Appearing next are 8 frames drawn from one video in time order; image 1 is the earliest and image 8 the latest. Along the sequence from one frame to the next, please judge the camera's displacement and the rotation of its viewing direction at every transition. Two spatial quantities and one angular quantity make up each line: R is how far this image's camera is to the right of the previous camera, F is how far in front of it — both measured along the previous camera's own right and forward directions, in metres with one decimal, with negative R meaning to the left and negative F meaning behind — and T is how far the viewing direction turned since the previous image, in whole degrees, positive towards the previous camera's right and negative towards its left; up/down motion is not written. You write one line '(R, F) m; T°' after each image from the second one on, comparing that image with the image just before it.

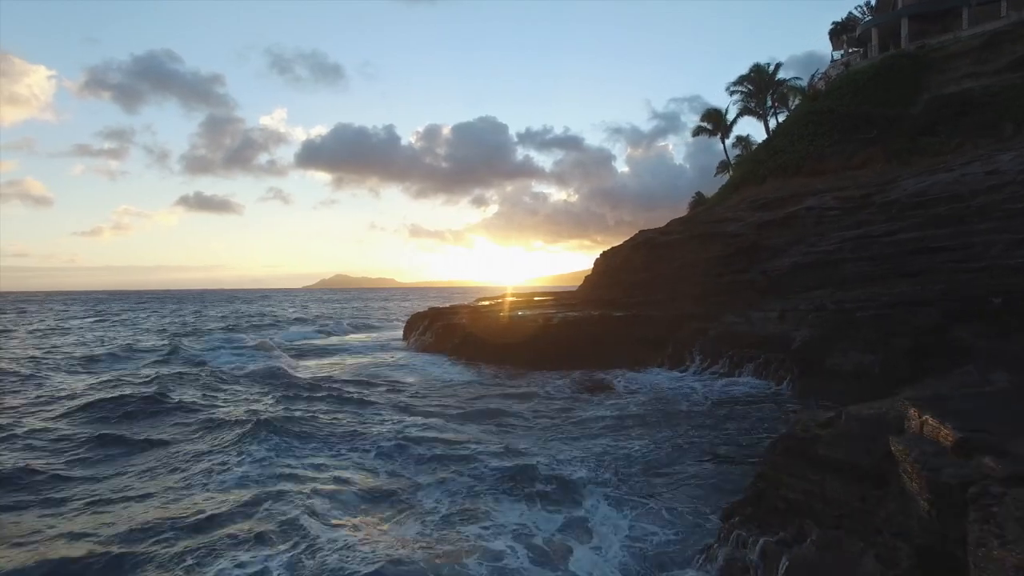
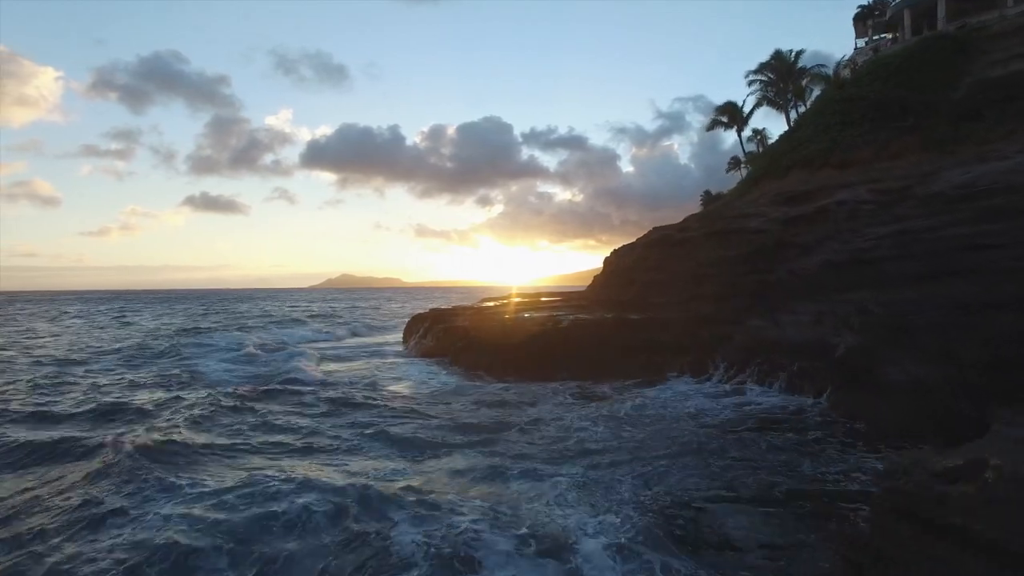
(0.0, +1.5) m; 0°
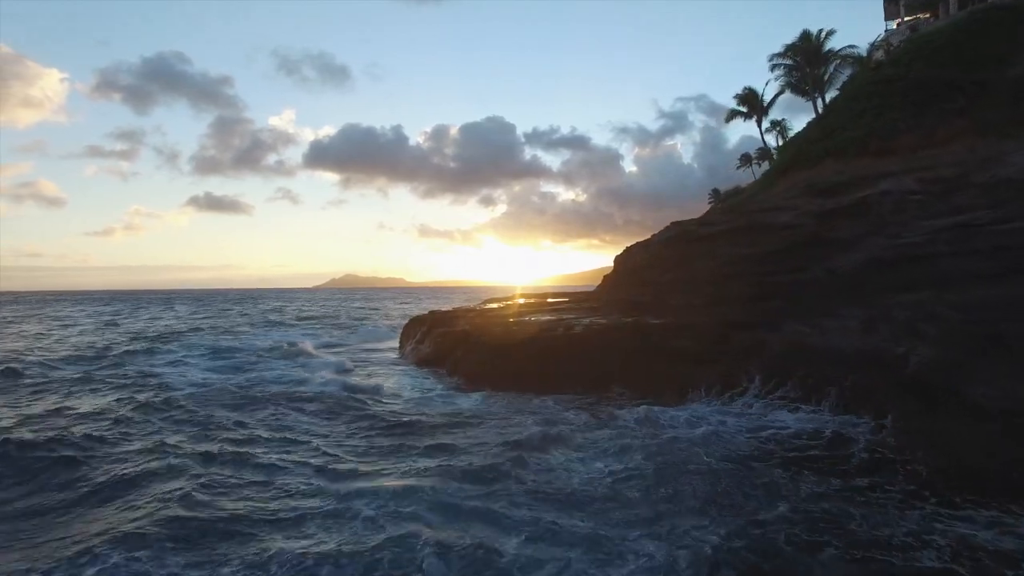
(-0.1, +1.9) m; 0°
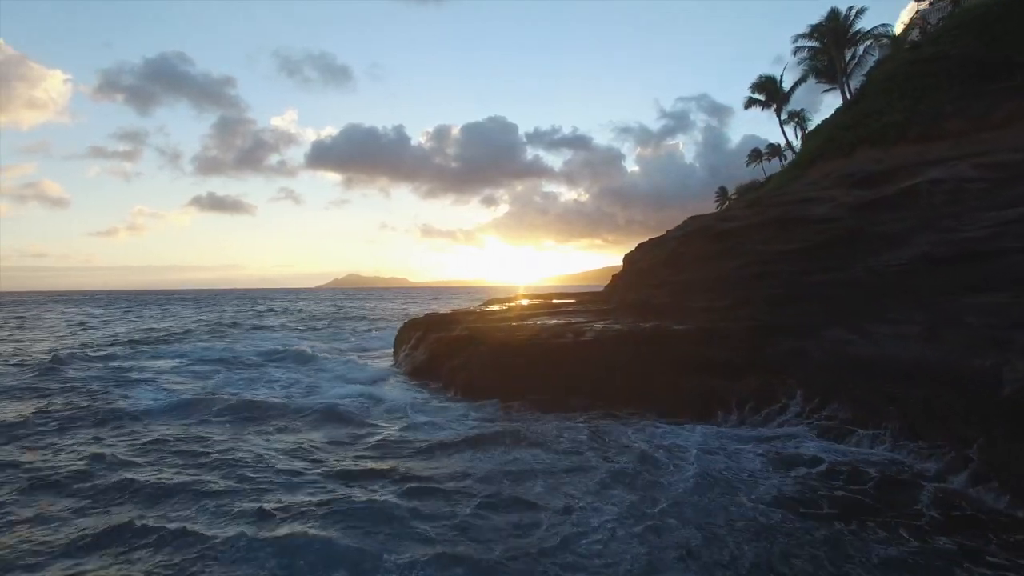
(0.0, +1.8) m; 0°
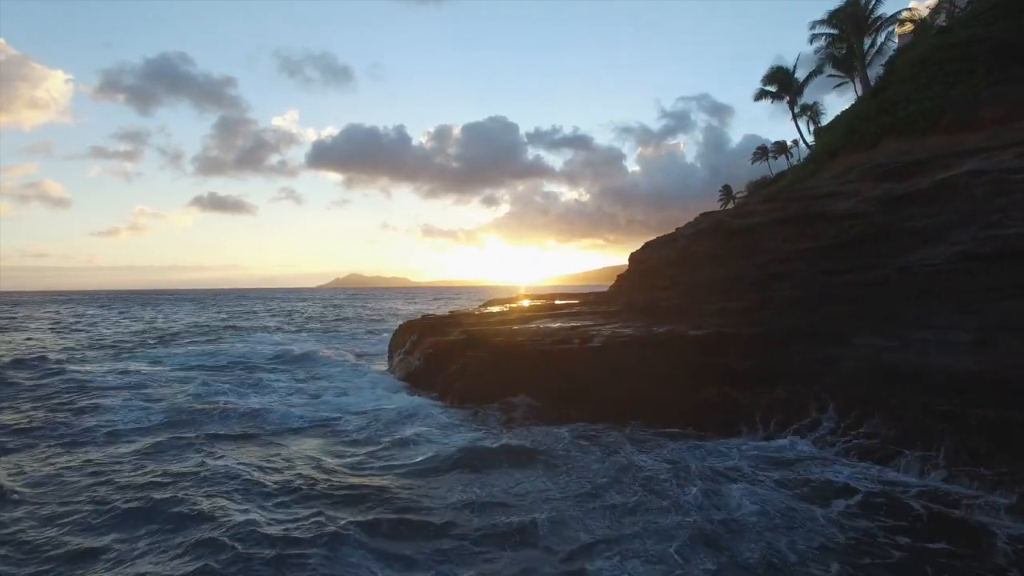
(0.0, +1.2) m; 0°
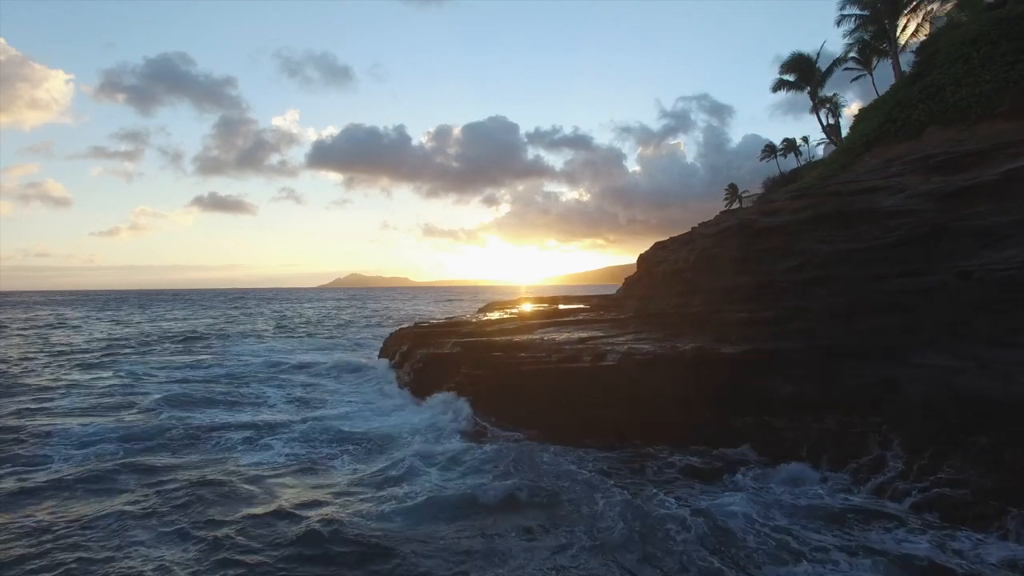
(0.0, +1.9) m; 0°
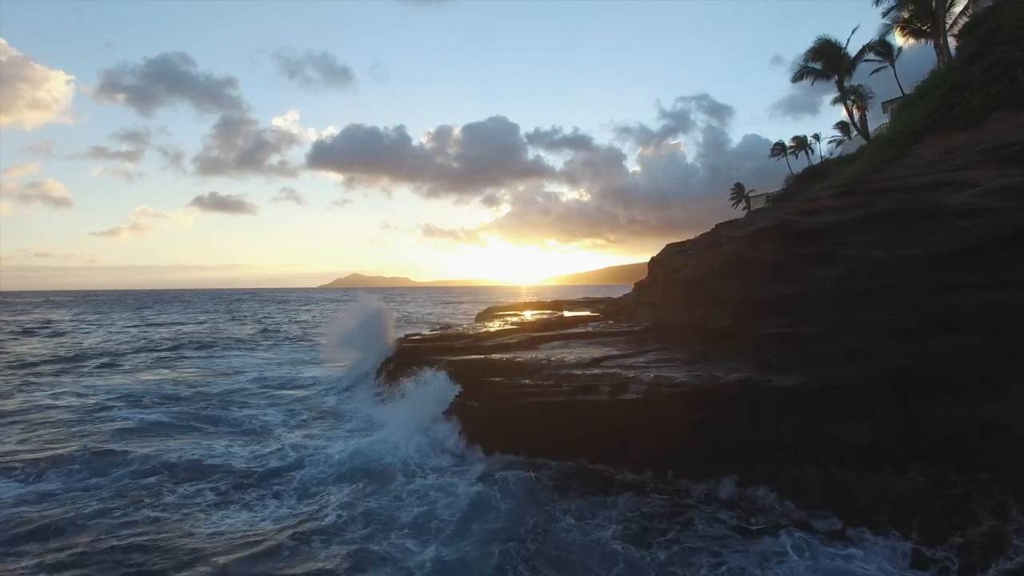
(0.0, +2.1) m; 0°
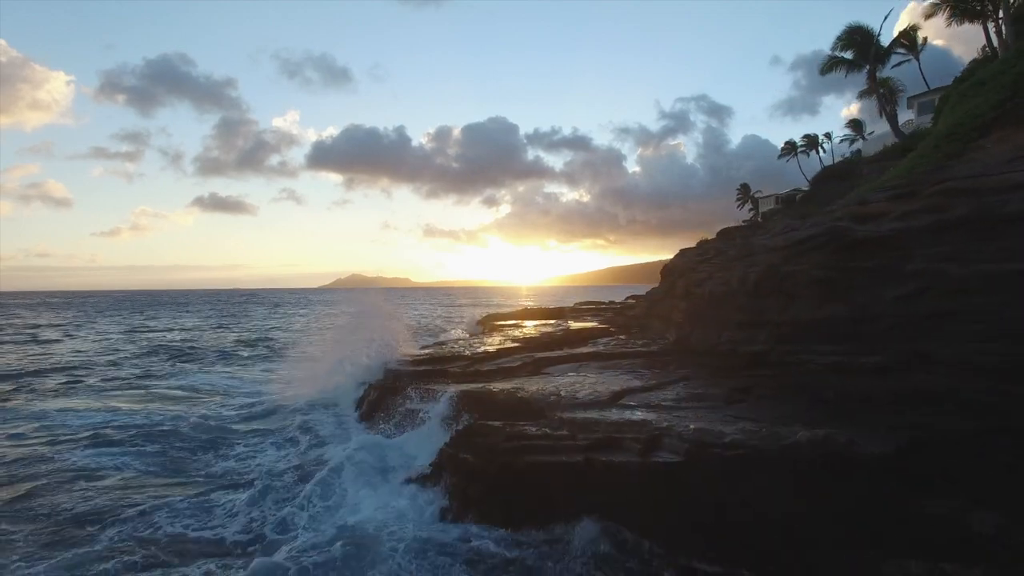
(0.0, +2.1) m; 0°
